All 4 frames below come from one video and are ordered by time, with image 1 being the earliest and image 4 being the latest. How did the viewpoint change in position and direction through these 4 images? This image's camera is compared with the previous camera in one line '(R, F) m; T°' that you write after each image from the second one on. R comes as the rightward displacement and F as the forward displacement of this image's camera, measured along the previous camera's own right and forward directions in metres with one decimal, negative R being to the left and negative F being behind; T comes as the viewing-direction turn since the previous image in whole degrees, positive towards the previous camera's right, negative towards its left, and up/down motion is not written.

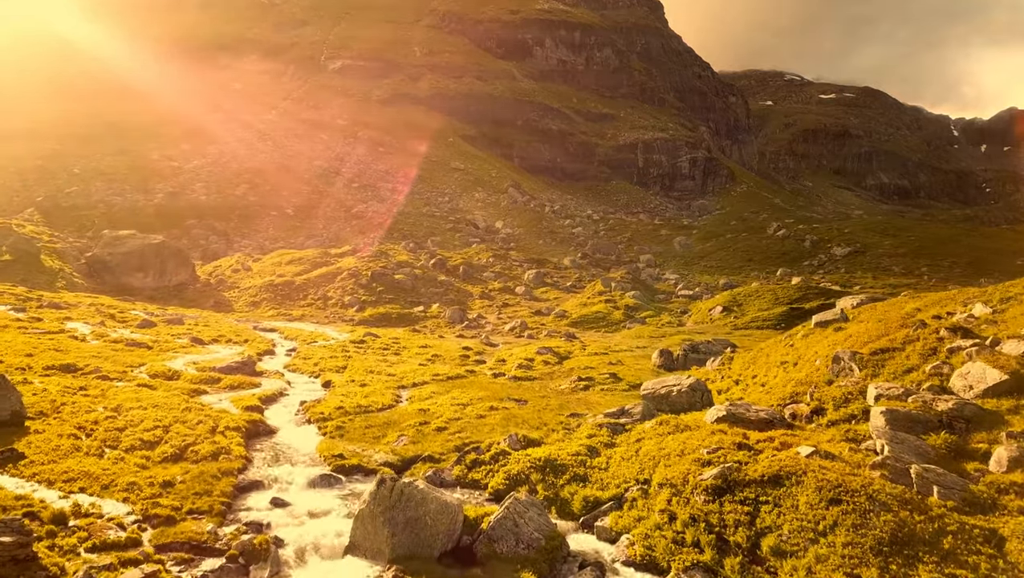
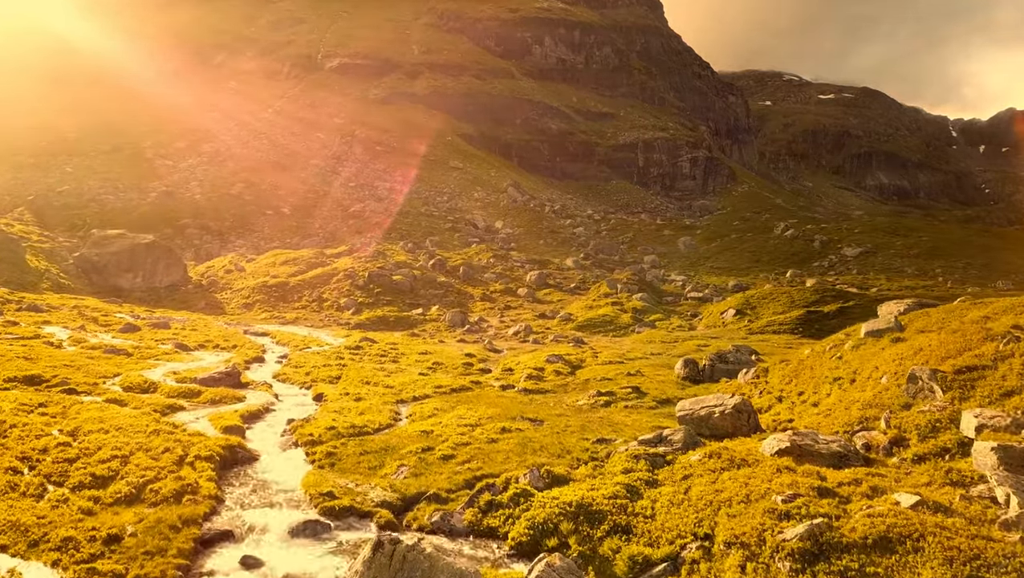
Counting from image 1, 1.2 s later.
(-0.9, +4.0) m; 0°
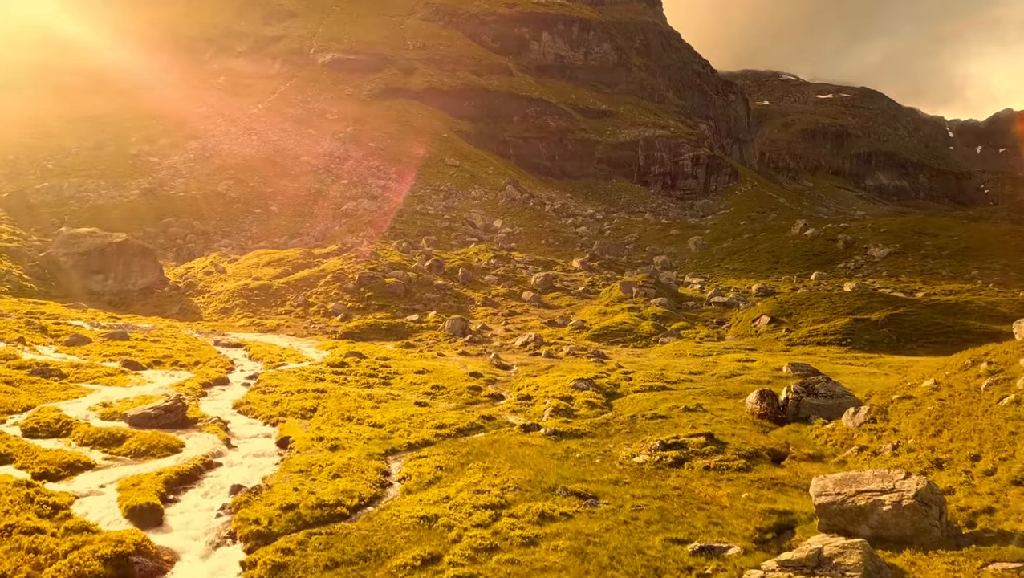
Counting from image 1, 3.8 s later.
(-1.7, +9.7) m; +1°
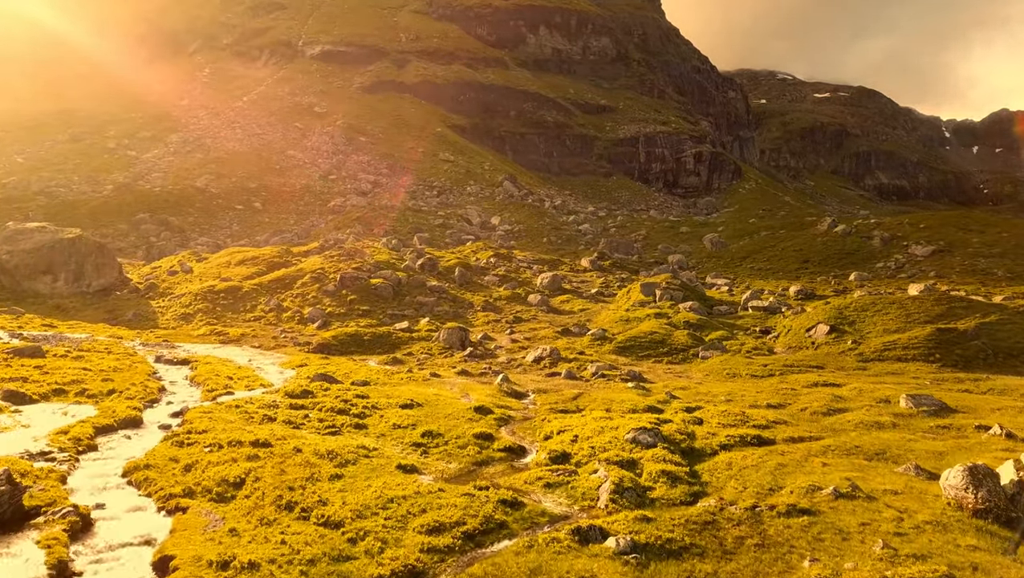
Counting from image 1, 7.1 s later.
(-1.8, +13.3) m; +1°
